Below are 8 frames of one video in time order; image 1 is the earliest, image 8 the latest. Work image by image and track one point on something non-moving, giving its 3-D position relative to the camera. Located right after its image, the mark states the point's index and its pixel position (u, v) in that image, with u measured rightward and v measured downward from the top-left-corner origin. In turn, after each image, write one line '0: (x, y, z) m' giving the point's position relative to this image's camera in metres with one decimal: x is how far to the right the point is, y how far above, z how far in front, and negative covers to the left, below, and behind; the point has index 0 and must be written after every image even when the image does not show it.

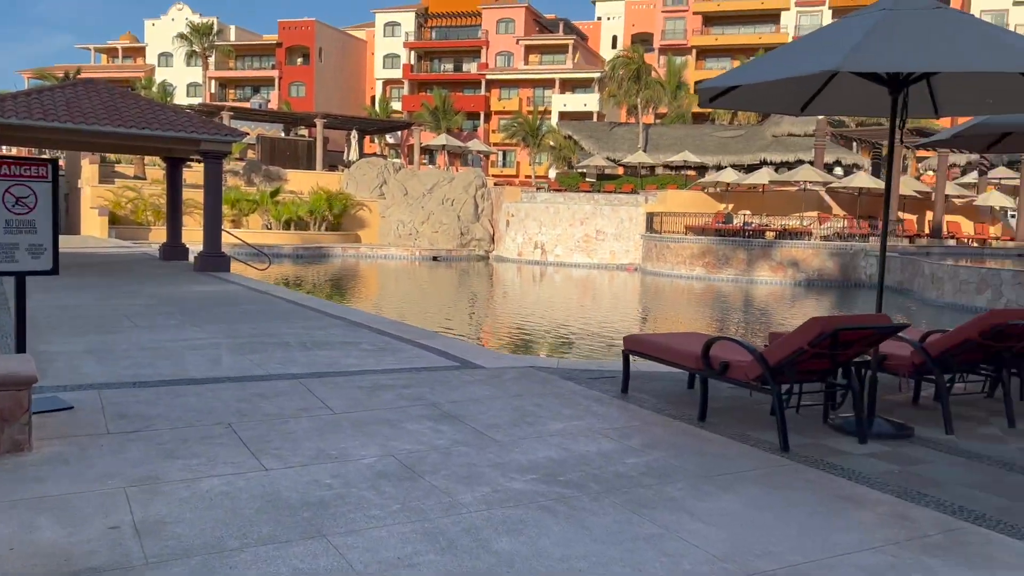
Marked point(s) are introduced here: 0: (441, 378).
0: (-0.5, -0.6, +5.4) m
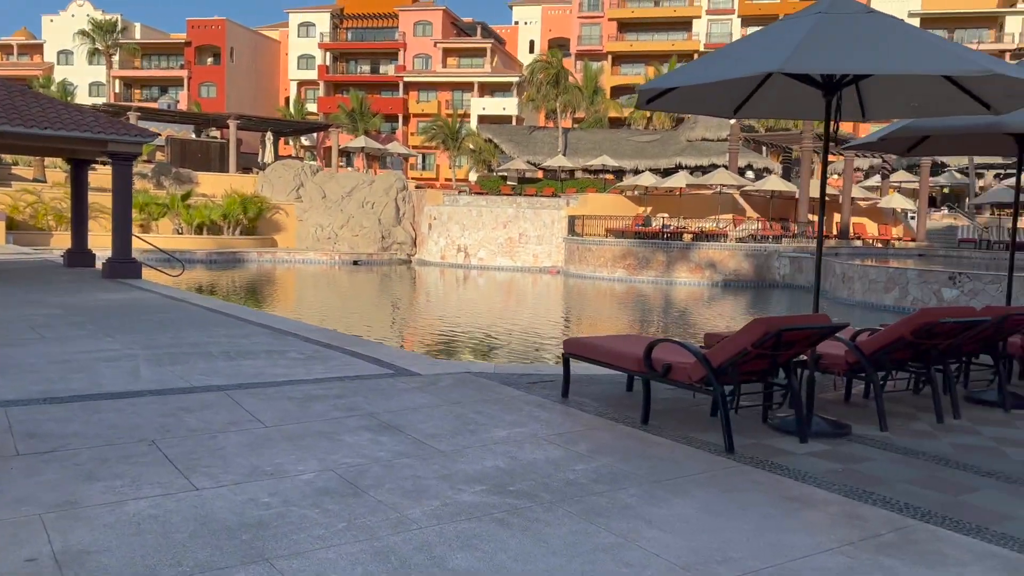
0: (-0.8, -0.6, +5.3) m
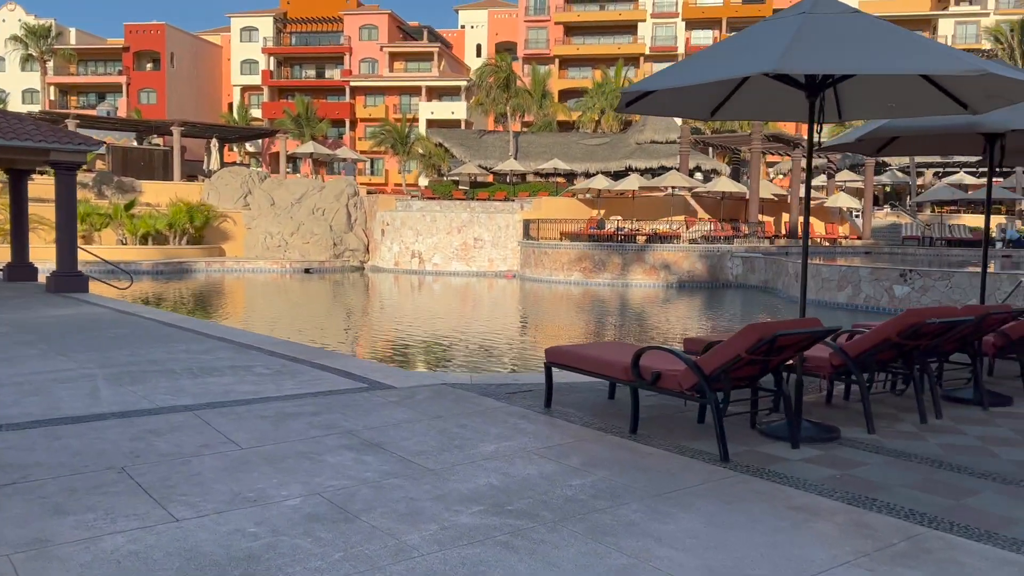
0: (-1.0, -0.7, +5.1) m
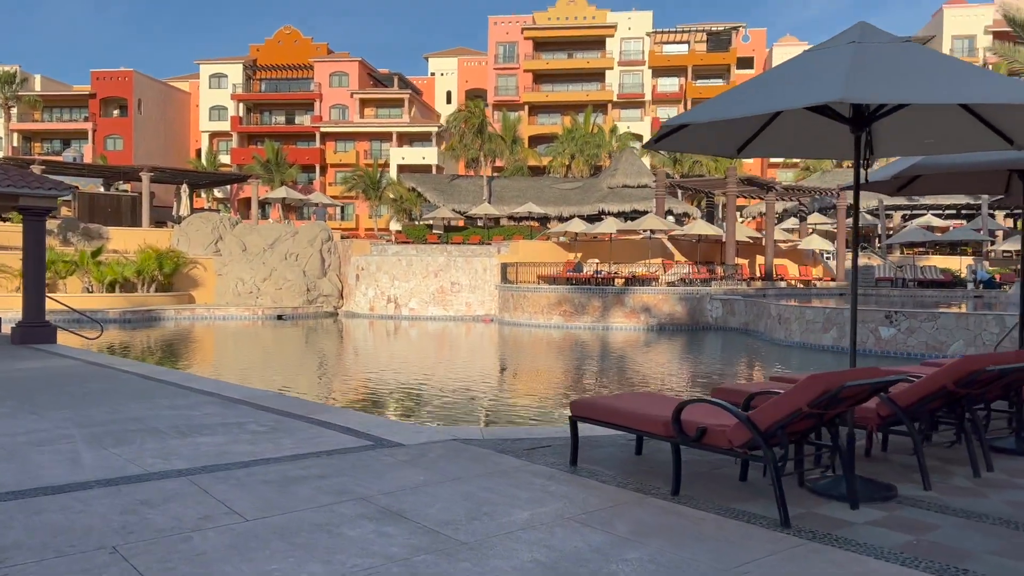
0: (-0.8, -1.0, +4.7) m
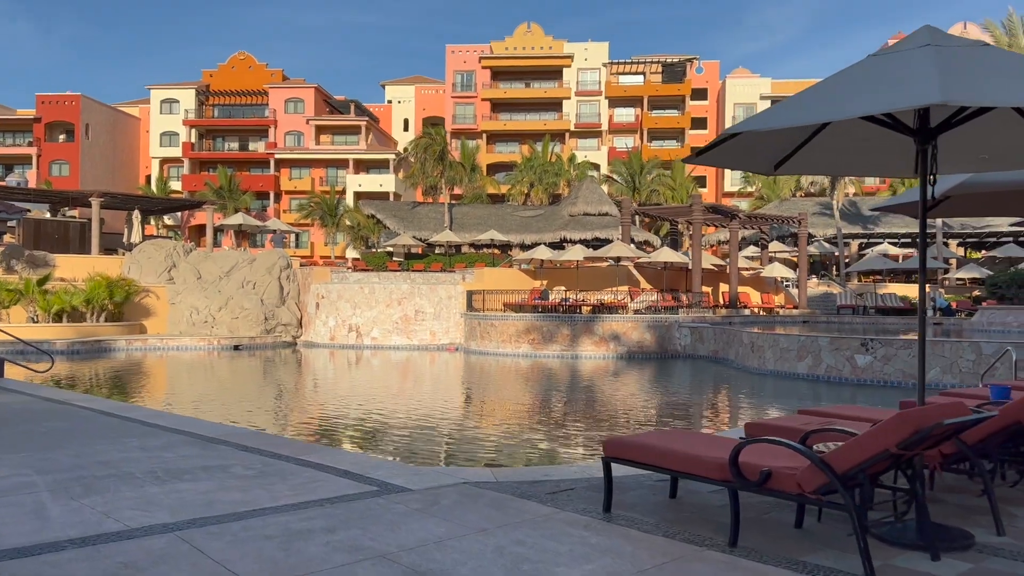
0: (-0.7, -1.1, +4.2) m
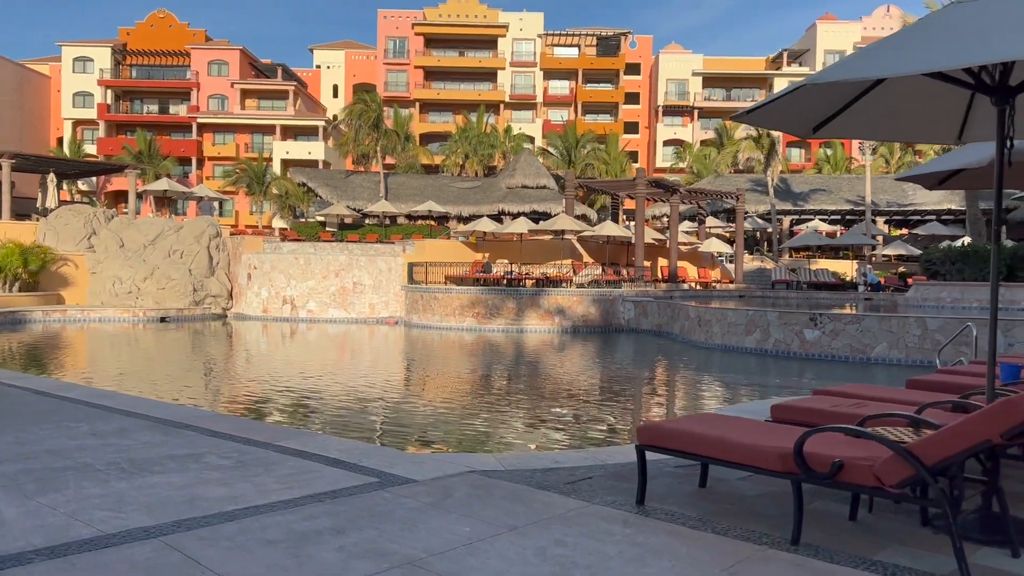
0: (-0.6, -1.0, +3.7) m
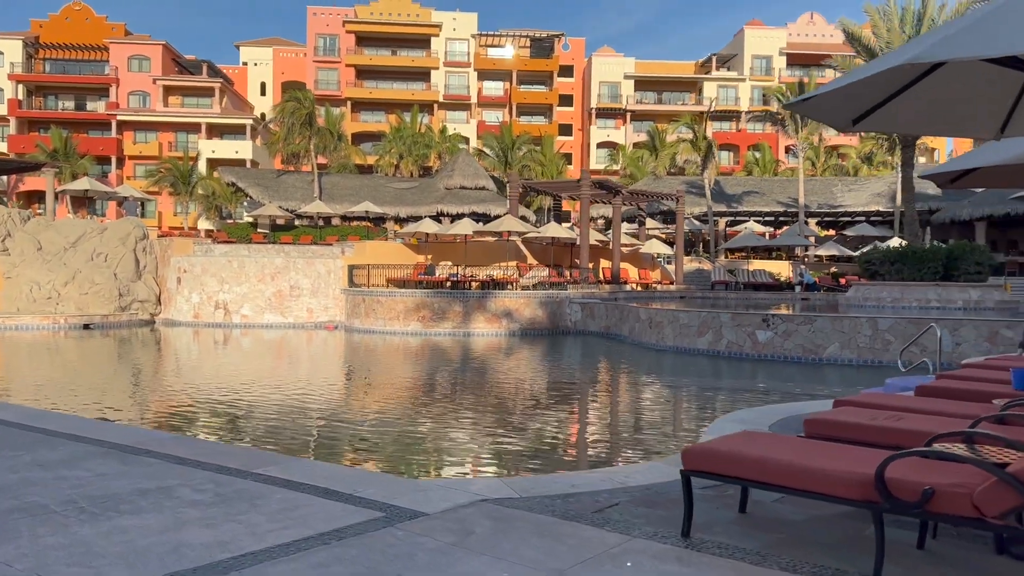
0: (-0.5, -1.0, +3.3) m
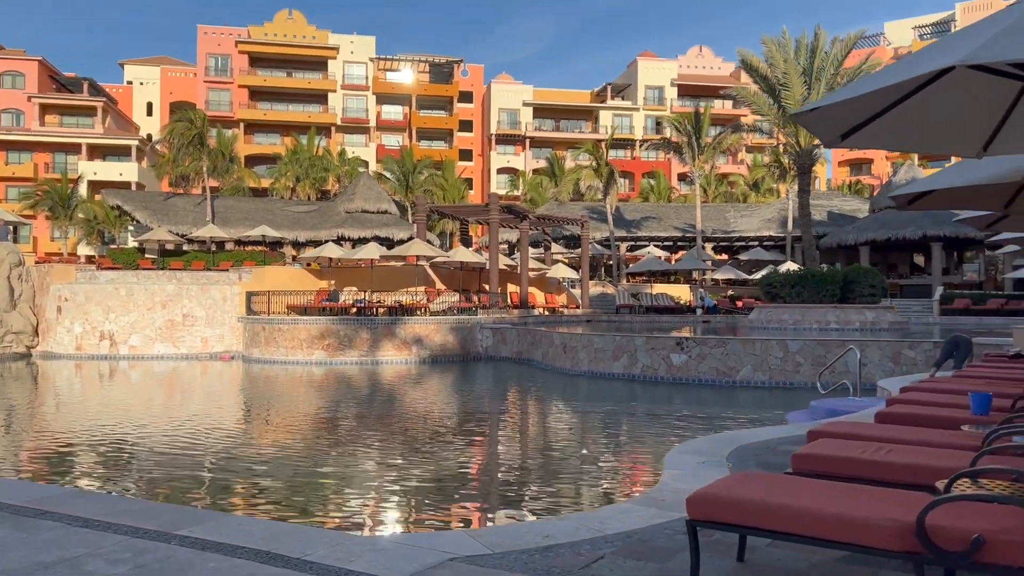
0: (-0.5, -1.1, +2.8) m
